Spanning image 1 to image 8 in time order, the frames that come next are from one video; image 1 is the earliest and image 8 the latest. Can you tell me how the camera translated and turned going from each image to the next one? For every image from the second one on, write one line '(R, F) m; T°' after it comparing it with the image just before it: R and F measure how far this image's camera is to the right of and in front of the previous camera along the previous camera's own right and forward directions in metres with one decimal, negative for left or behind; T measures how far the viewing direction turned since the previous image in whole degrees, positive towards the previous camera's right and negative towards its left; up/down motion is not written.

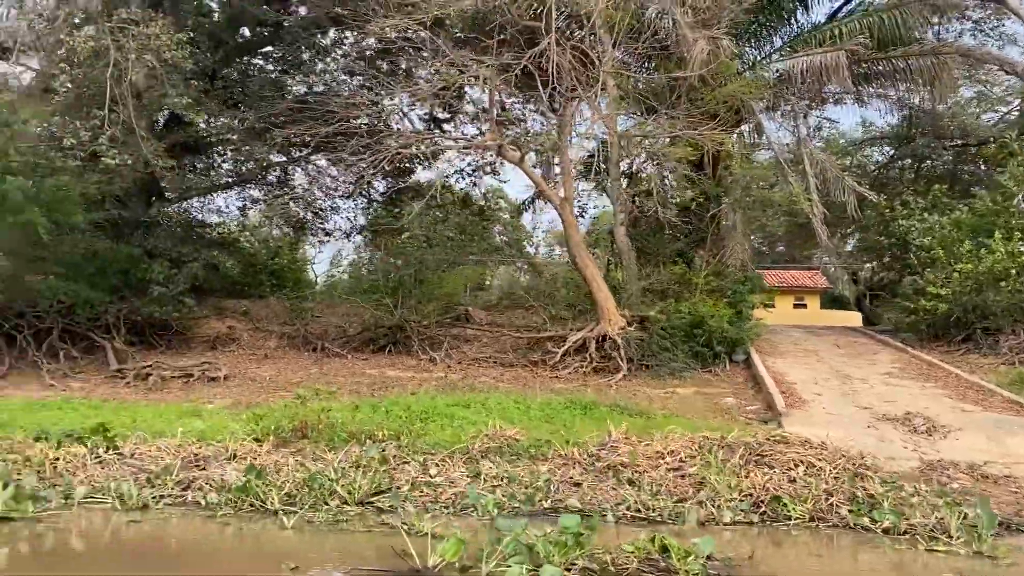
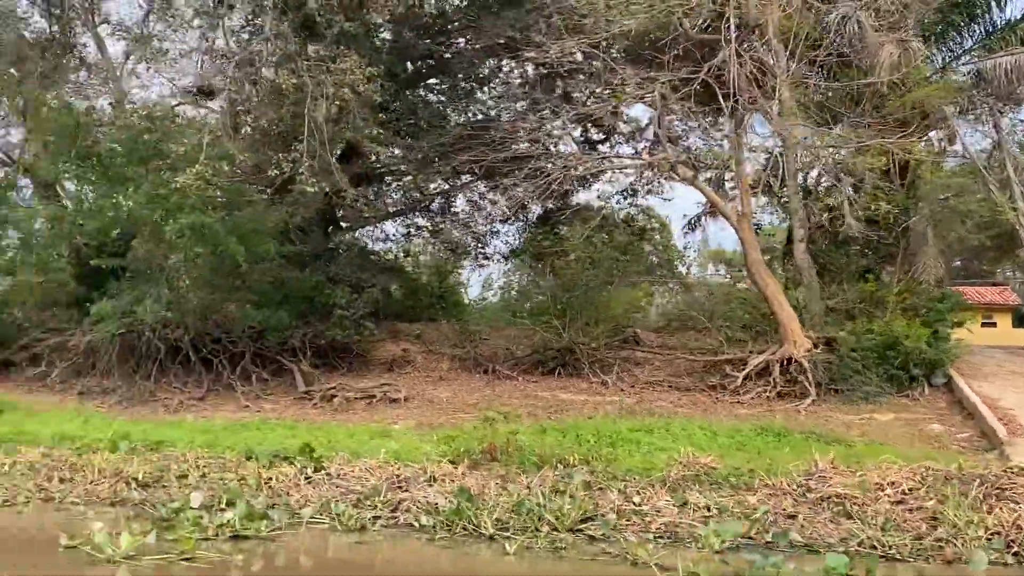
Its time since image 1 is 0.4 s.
(-0.4, +0.1) m; -9°
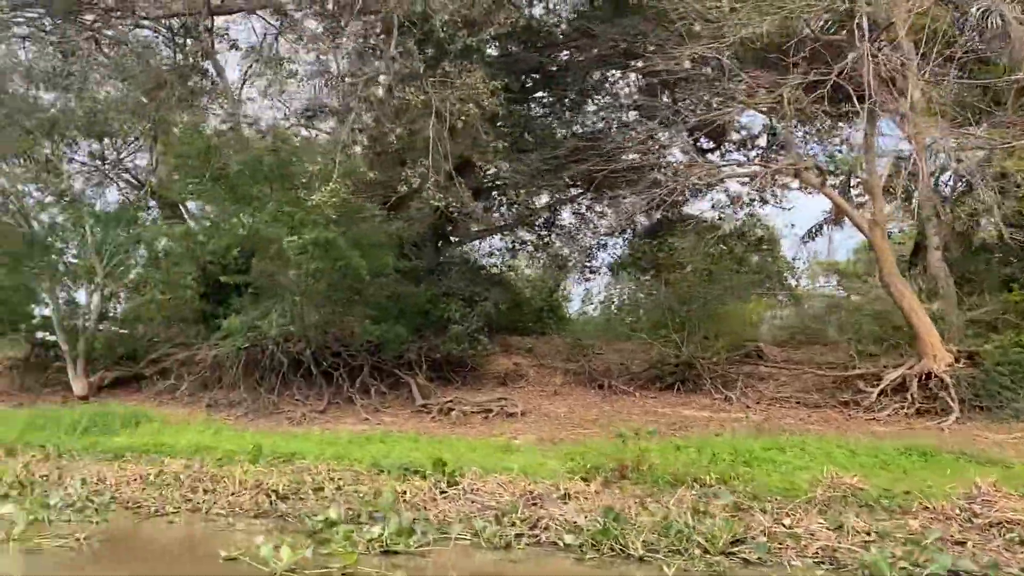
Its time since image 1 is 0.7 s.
(-0.3, +0.1) m; -6°
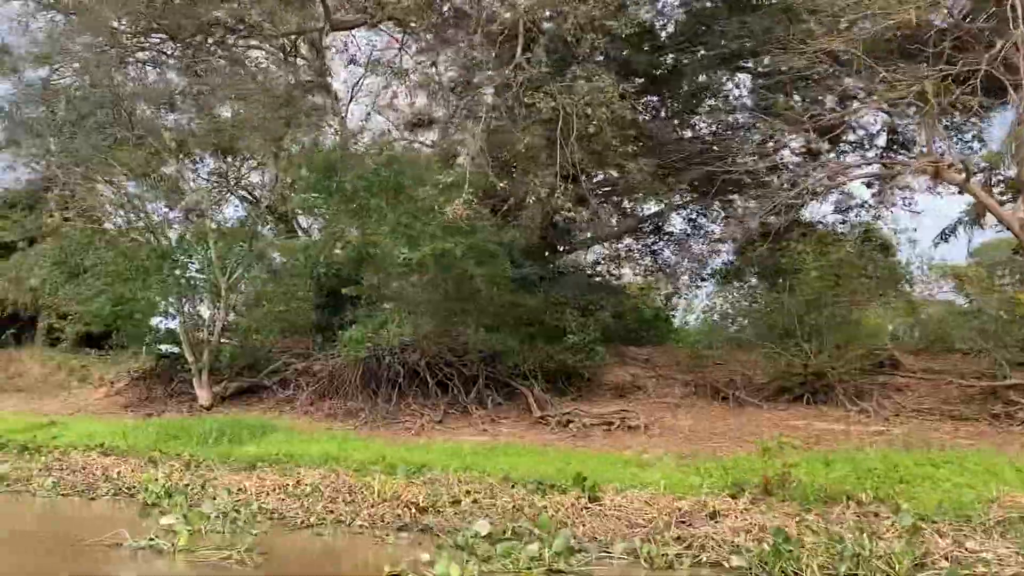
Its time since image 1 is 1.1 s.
(-0.3, +0.2) m; -6°
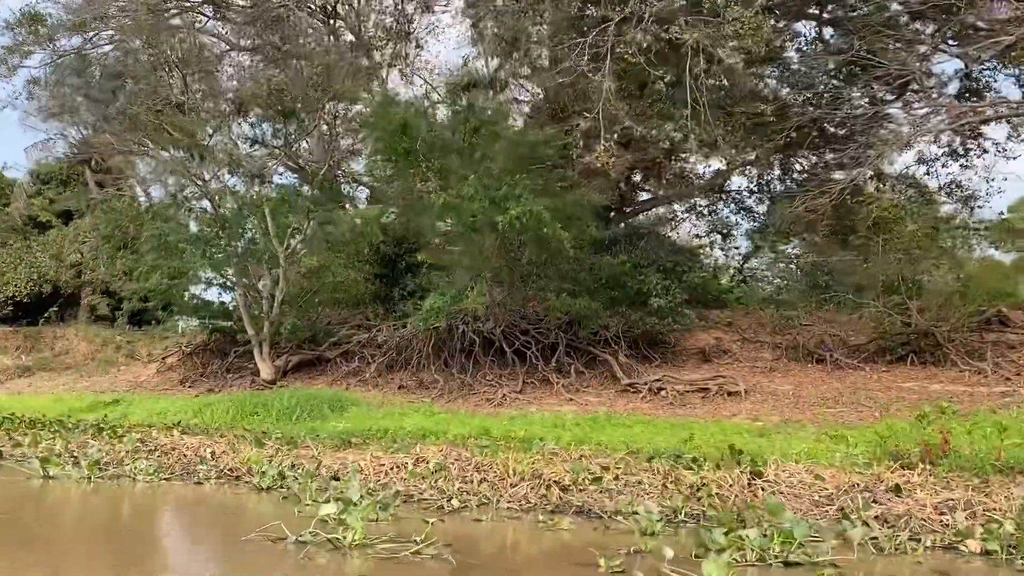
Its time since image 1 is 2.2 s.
(-0.8, +0.6) m; -1°
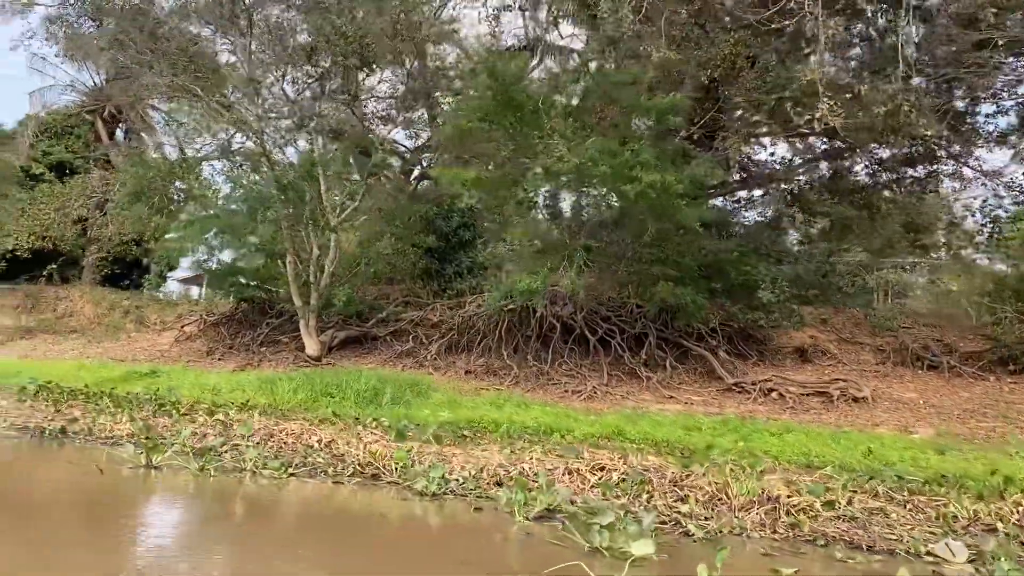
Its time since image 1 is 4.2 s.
(-1.4, +1.0) m; +2°
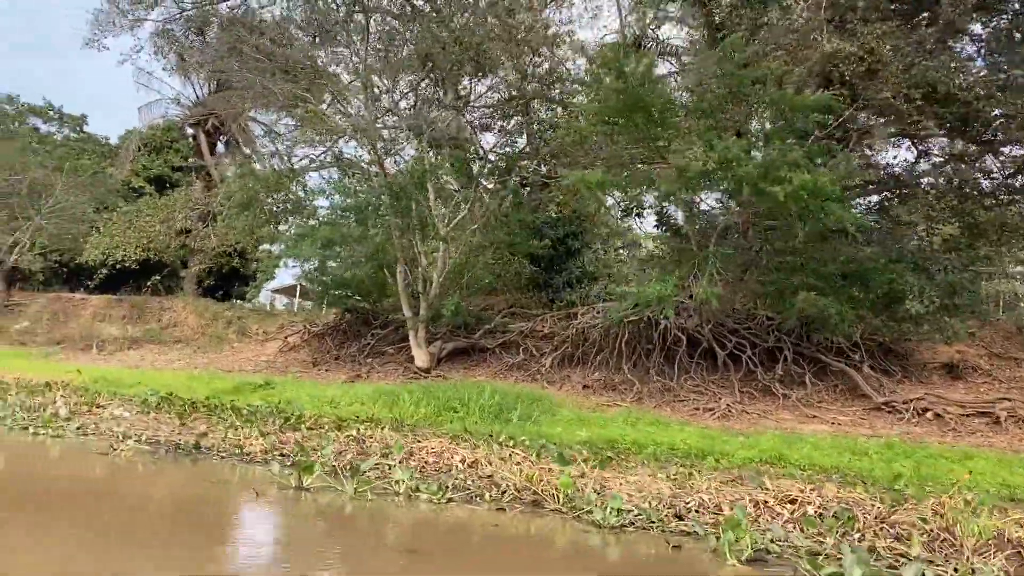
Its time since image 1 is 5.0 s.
(-0.6, +0.4) m; -5°
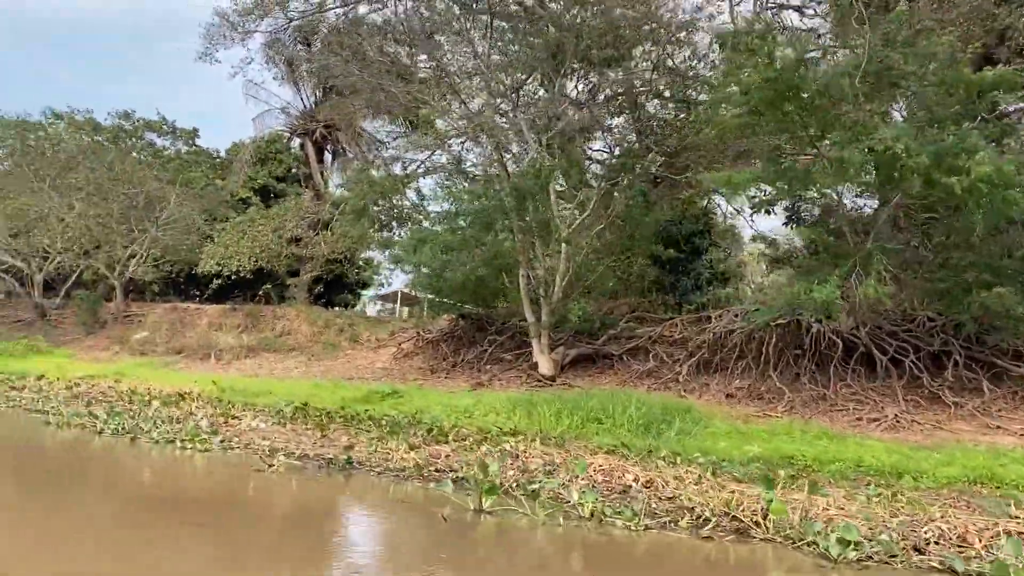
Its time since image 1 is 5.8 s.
(-0.6, +0.4) m; -6°
